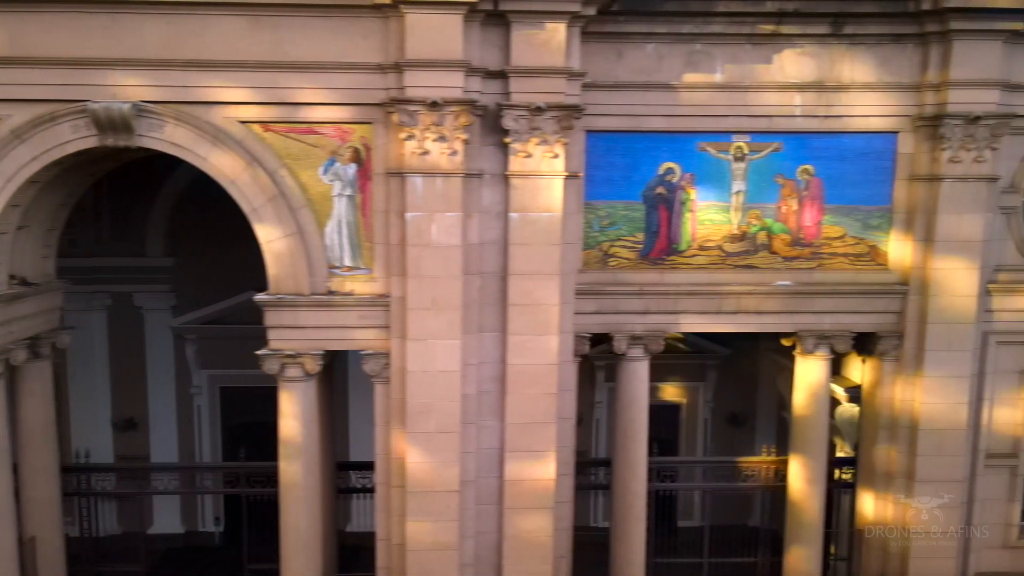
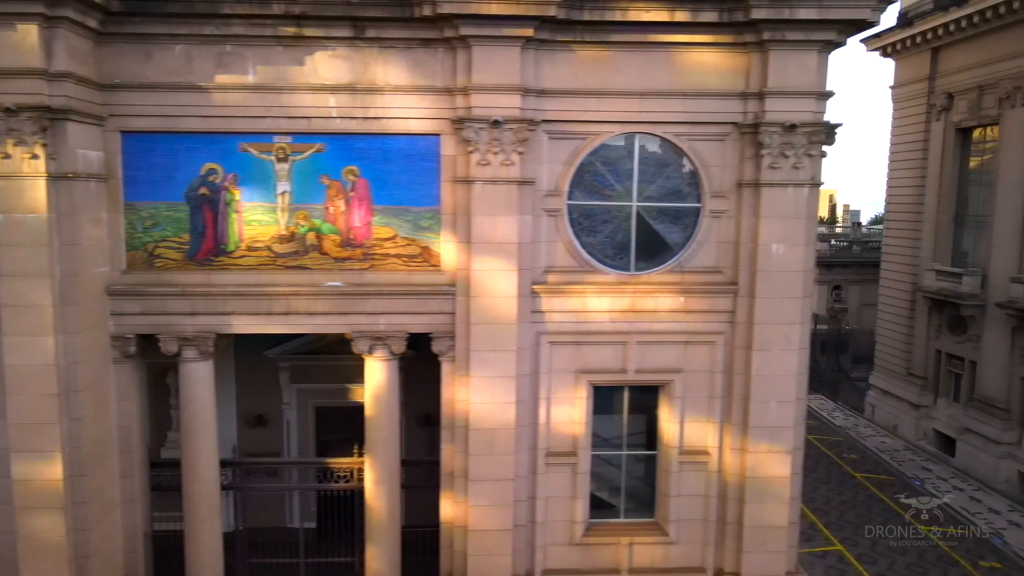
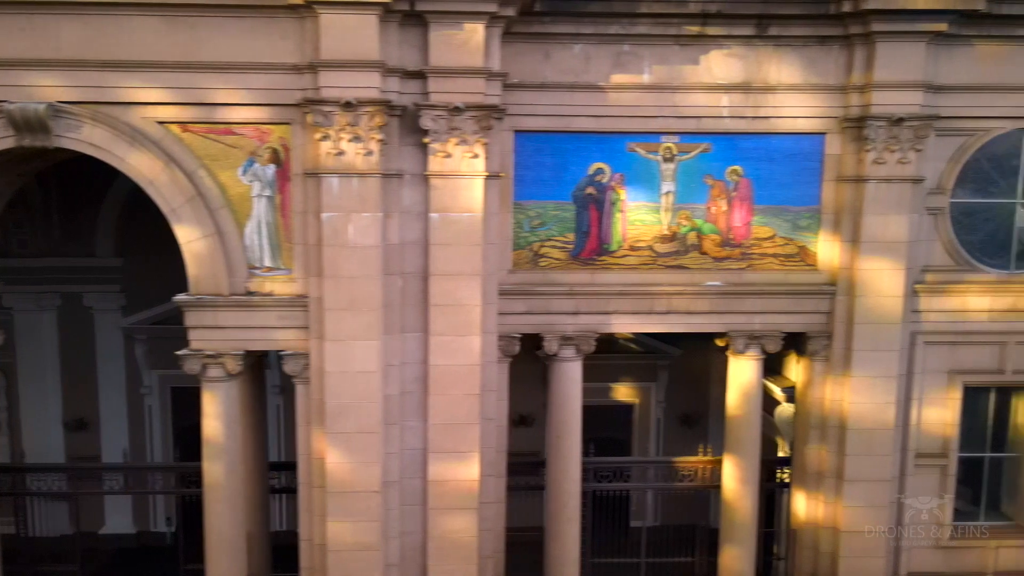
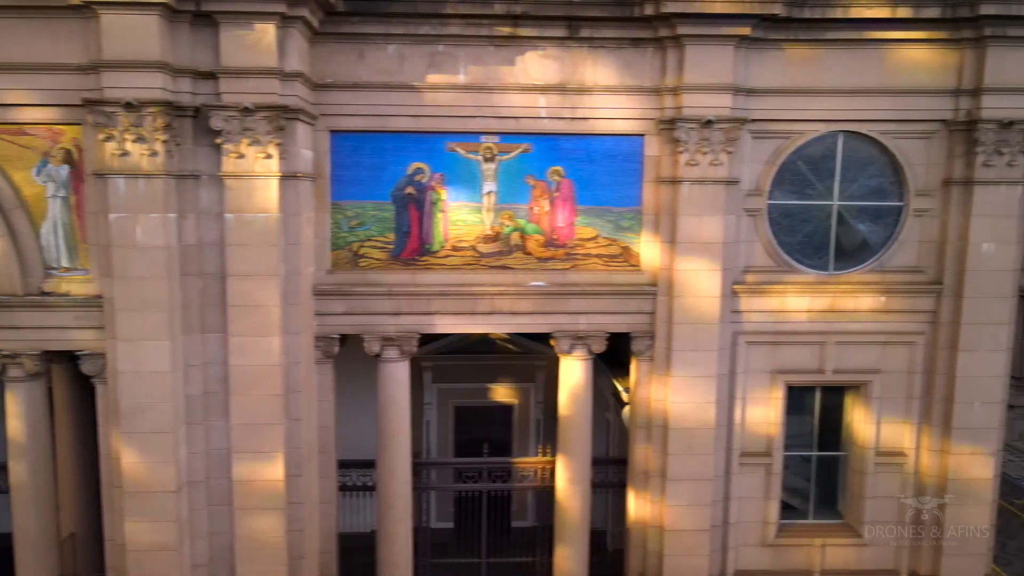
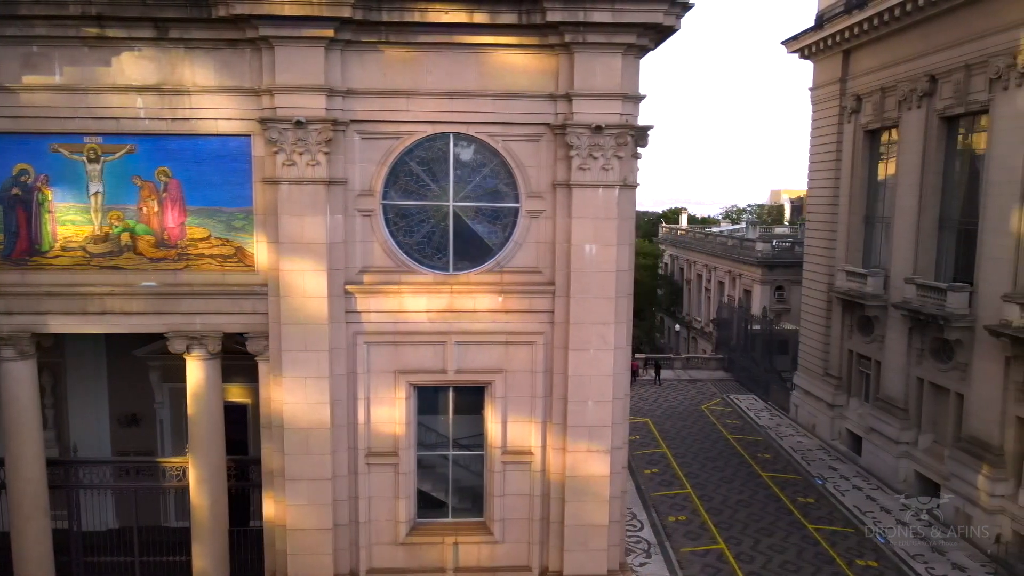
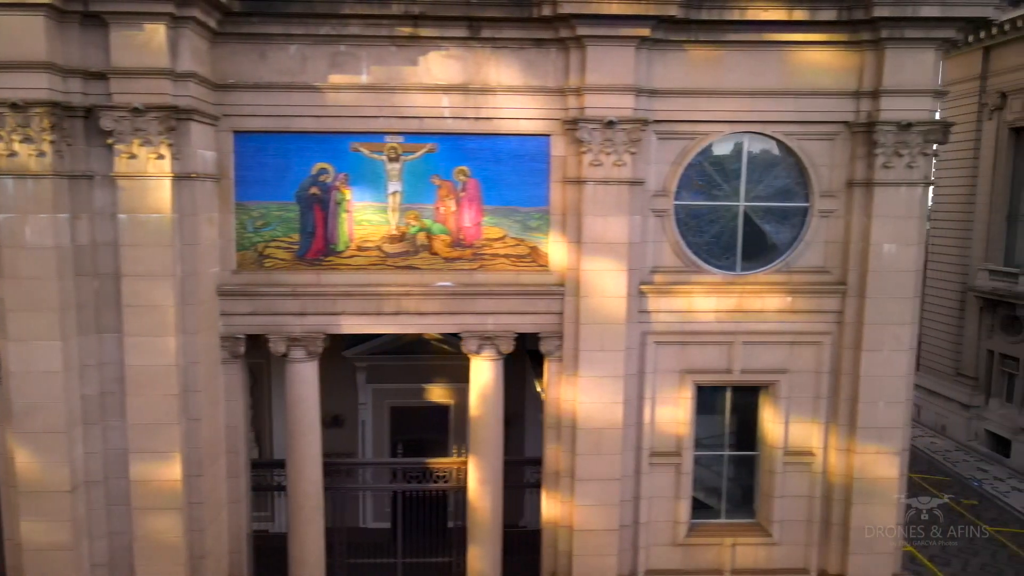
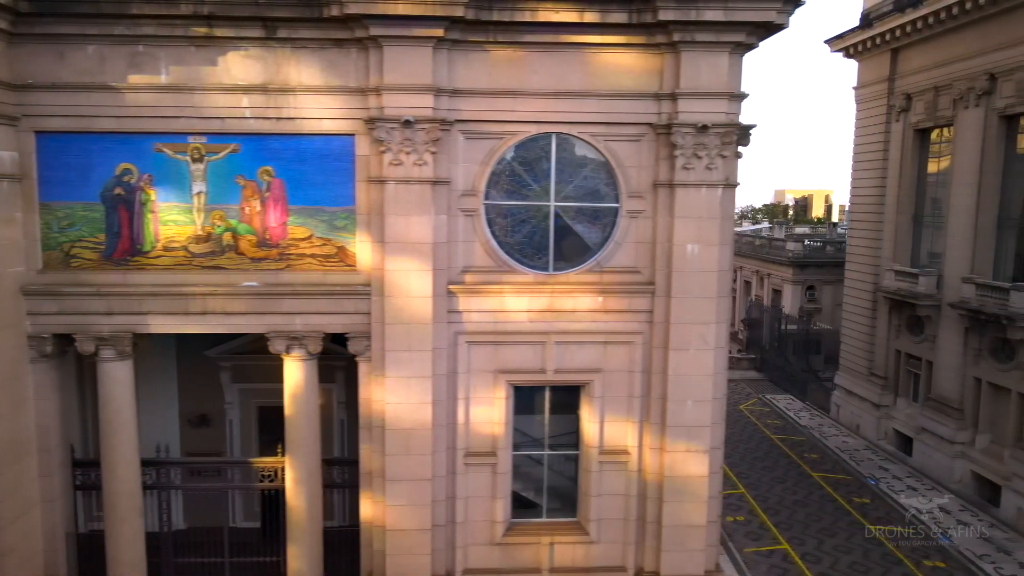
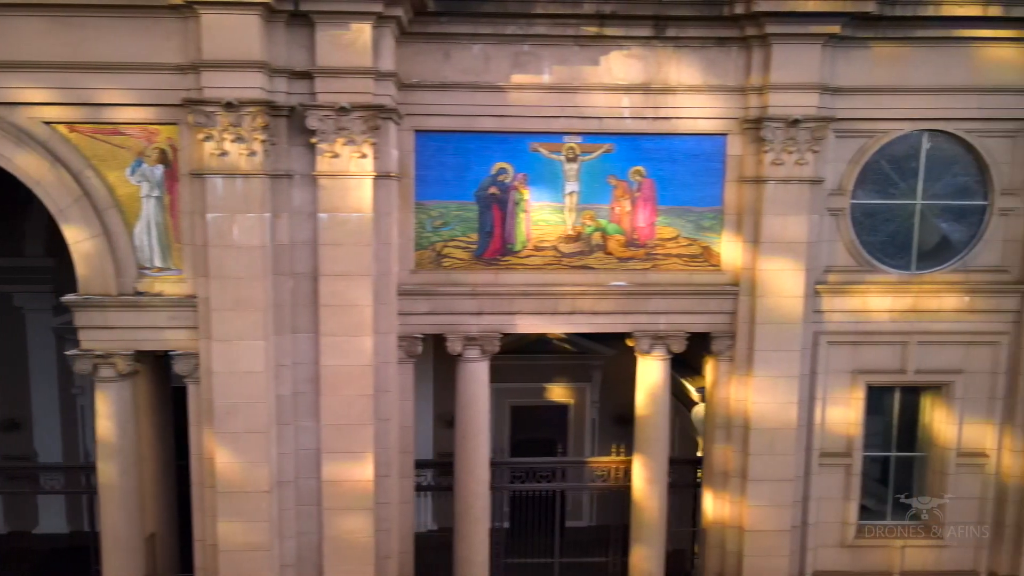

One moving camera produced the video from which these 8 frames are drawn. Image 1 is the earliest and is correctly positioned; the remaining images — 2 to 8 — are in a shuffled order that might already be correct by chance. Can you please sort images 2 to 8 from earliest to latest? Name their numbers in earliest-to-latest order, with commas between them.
3, 8, 4, 6, 2, 7, 5
